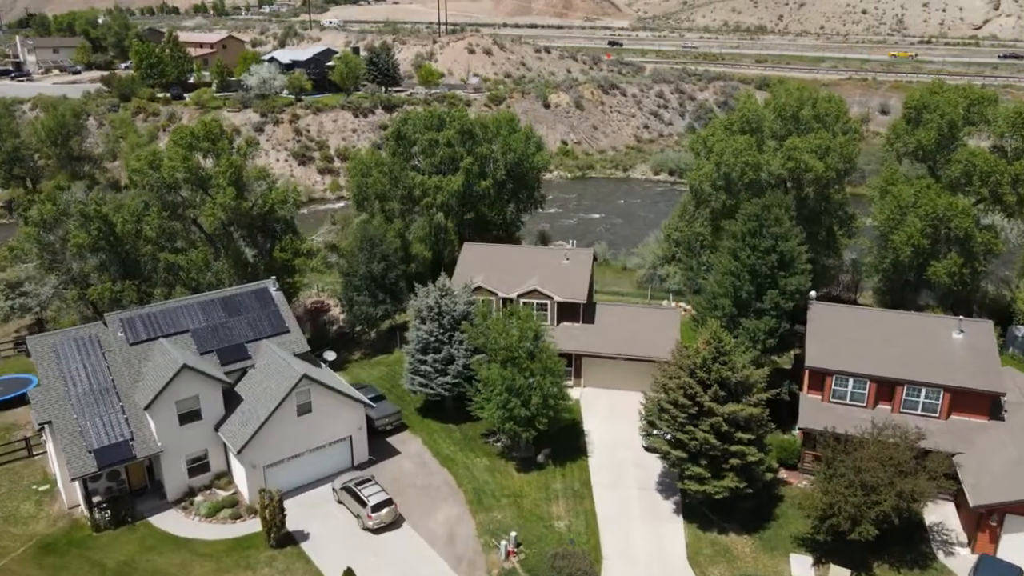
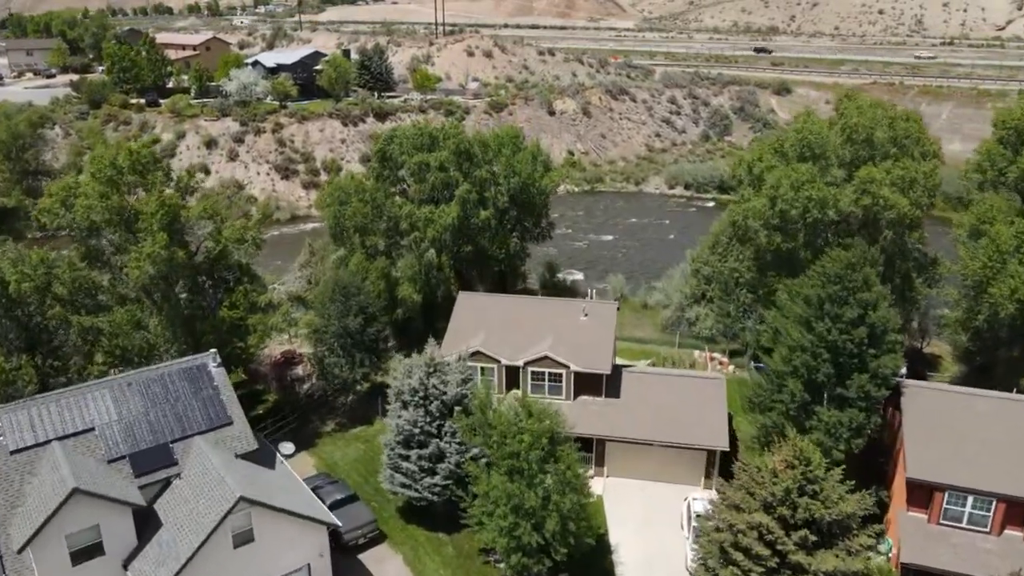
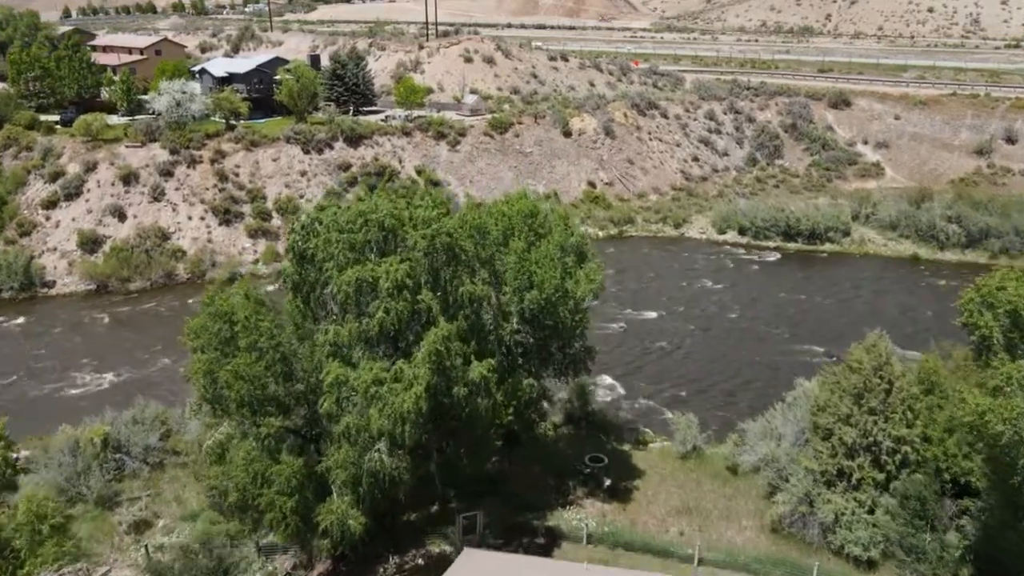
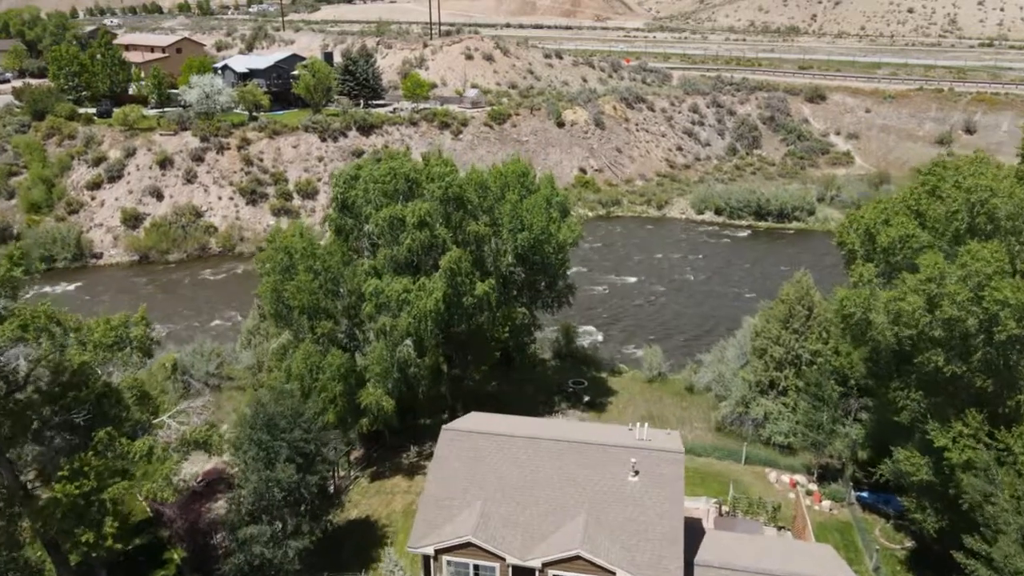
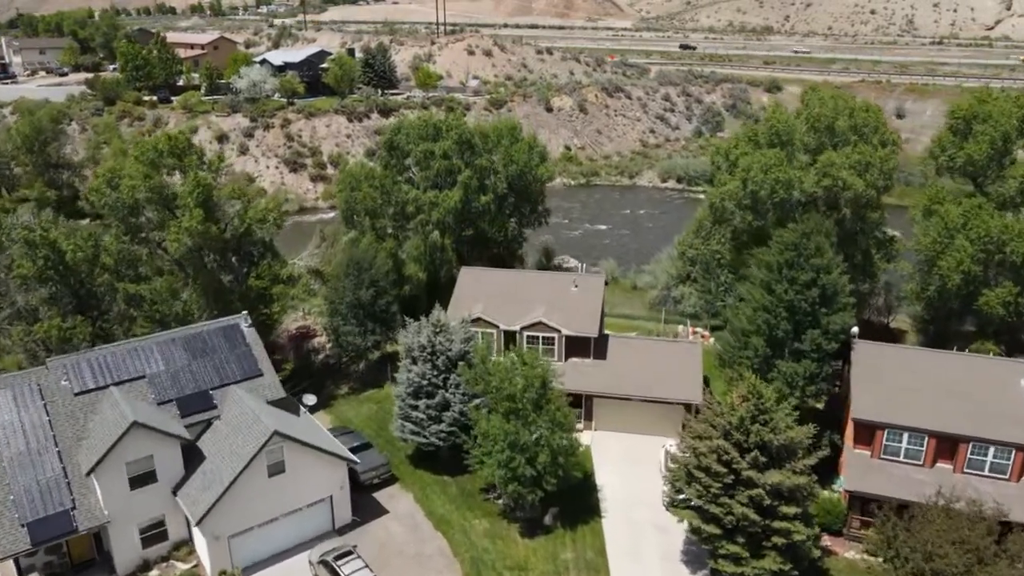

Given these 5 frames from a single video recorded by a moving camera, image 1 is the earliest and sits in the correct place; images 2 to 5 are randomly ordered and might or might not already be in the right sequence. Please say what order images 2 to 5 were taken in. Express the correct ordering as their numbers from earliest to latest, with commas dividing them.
5, 2, 4, 3
